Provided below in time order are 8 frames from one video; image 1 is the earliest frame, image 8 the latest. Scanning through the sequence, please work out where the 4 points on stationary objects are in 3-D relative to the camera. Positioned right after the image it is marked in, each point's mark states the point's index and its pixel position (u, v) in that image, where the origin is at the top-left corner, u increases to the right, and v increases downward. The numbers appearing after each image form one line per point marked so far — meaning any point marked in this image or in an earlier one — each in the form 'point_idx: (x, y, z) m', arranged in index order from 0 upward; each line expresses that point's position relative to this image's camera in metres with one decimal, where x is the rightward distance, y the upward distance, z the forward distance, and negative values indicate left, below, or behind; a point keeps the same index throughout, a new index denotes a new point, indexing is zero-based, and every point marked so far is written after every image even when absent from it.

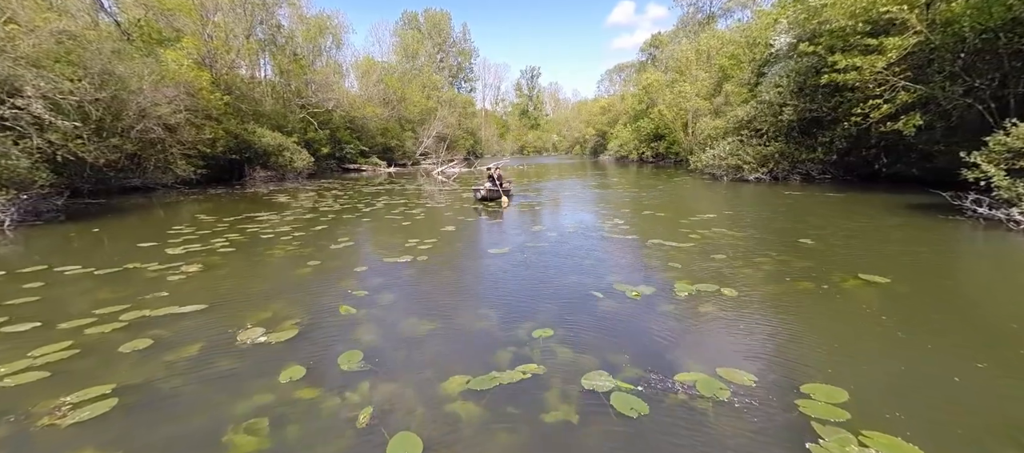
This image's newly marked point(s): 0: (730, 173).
0: (+10.6, +2.6, +19.5) m
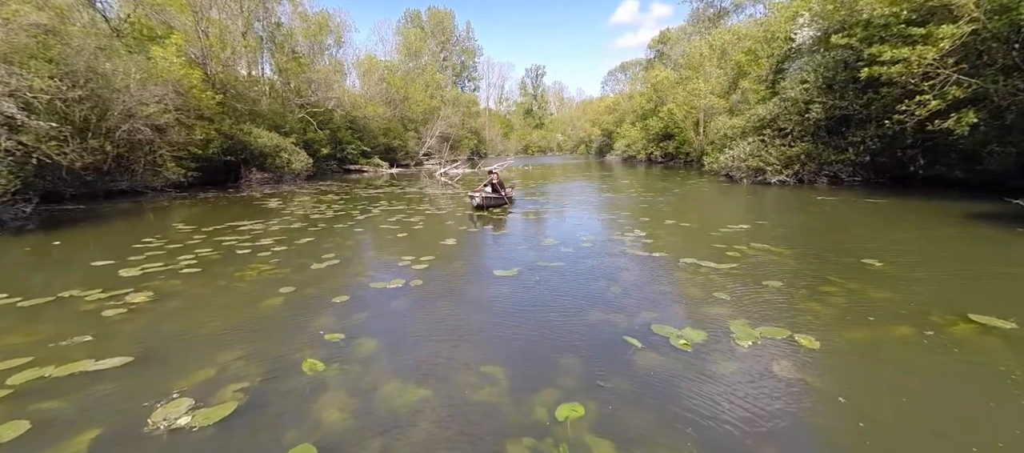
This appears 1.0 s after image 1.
0: (+10.9, +2.3, +18.4) m
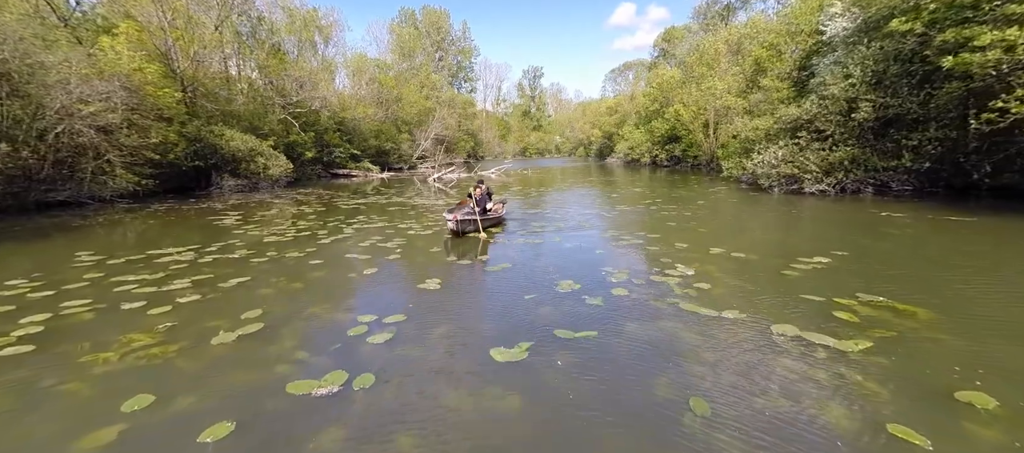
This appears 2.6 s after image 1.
0: (+10.9, +1.7, +16.2) m
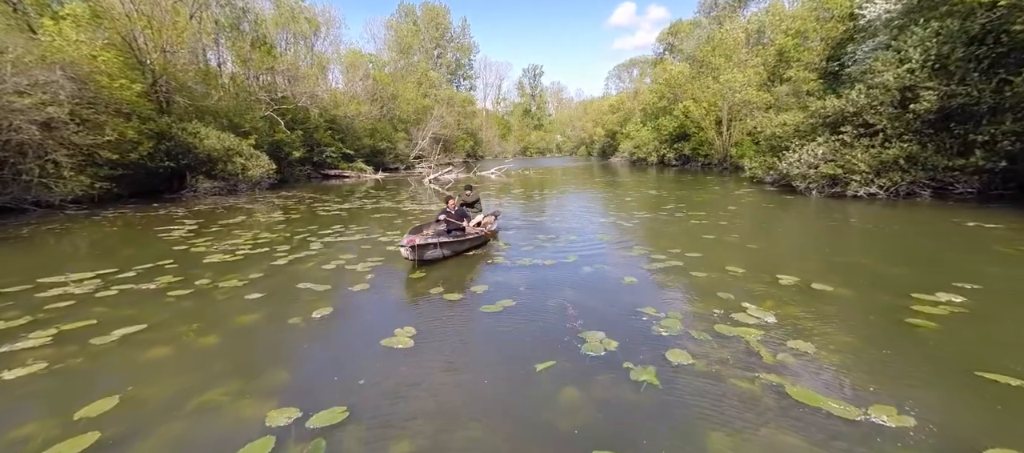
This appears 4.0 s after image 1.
0: (+10.9, +1.5, +14.3) m
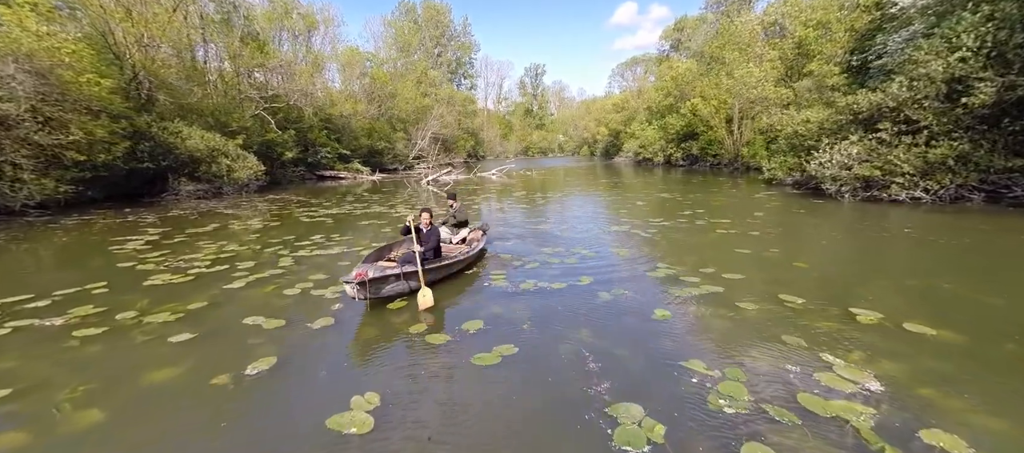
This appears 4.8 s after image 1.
0: (+11.0, +1.2, +13.0) m
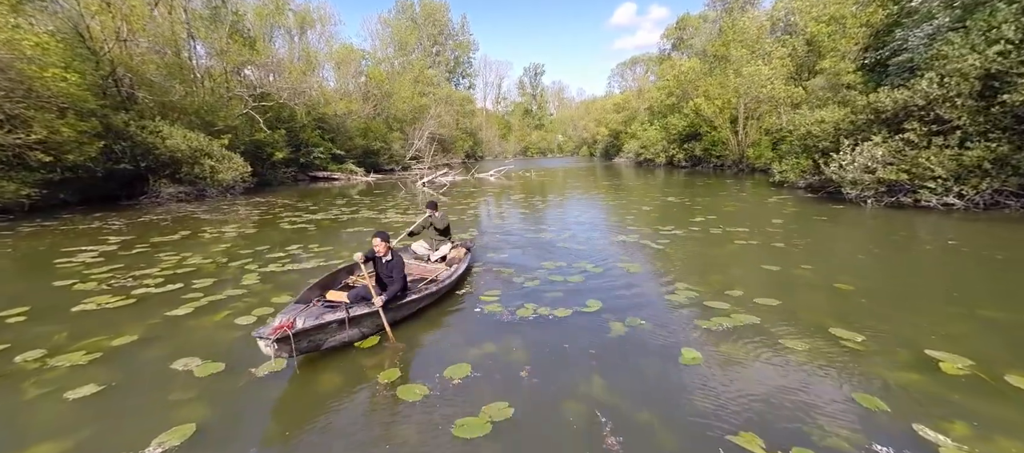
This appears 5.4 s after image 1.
0: (+10.9, +1.0, +12.1) m
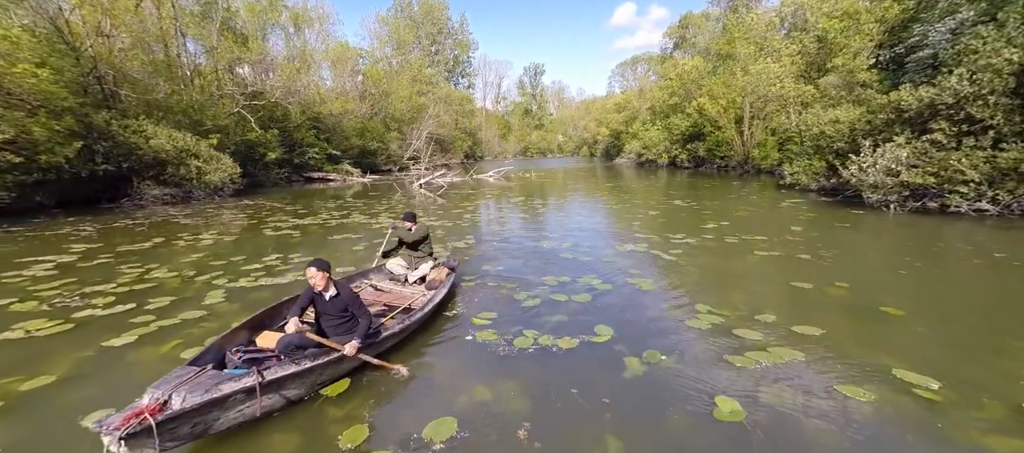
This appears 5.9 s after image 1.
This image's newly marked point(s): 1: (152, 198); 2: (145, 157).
0: (+10.9, +0.8, +11.3) m
1: (-16.0, +1.3, +17.9) m
2: (-15.7, +3.0, +17.2) m
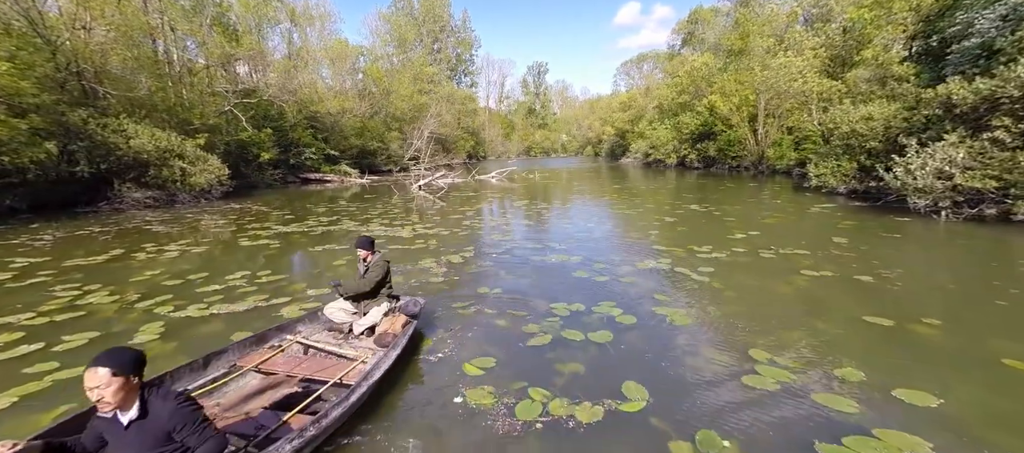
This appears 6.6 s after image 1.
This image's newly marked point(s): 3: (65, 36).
0: (+10.9, +0.6, +10.1) m
1: (-15.9, +1.0, +16.9) m
2: (-15.6, +2.7, +16.2) m
3: (-17.2, +7.3, +15.5) m
